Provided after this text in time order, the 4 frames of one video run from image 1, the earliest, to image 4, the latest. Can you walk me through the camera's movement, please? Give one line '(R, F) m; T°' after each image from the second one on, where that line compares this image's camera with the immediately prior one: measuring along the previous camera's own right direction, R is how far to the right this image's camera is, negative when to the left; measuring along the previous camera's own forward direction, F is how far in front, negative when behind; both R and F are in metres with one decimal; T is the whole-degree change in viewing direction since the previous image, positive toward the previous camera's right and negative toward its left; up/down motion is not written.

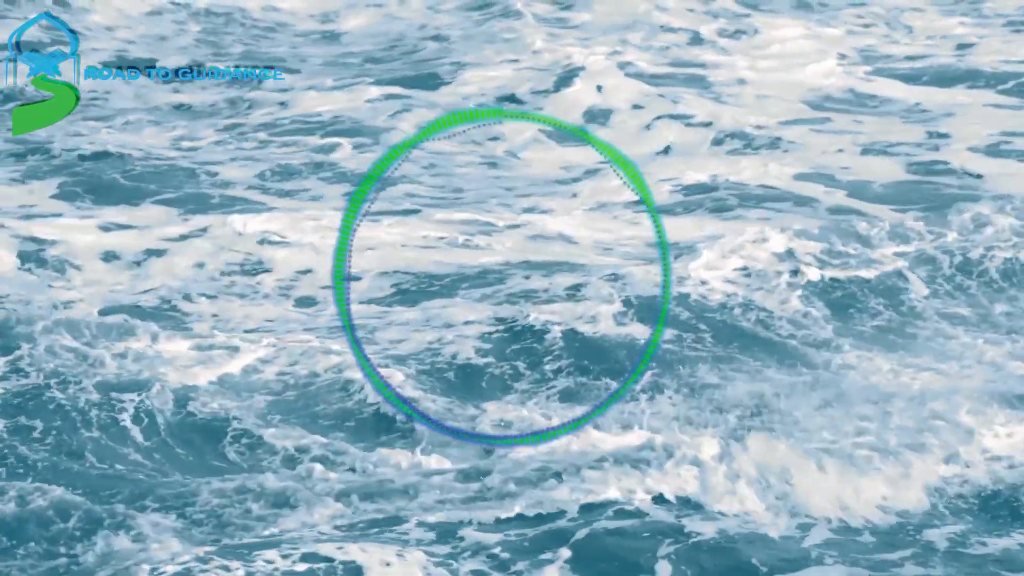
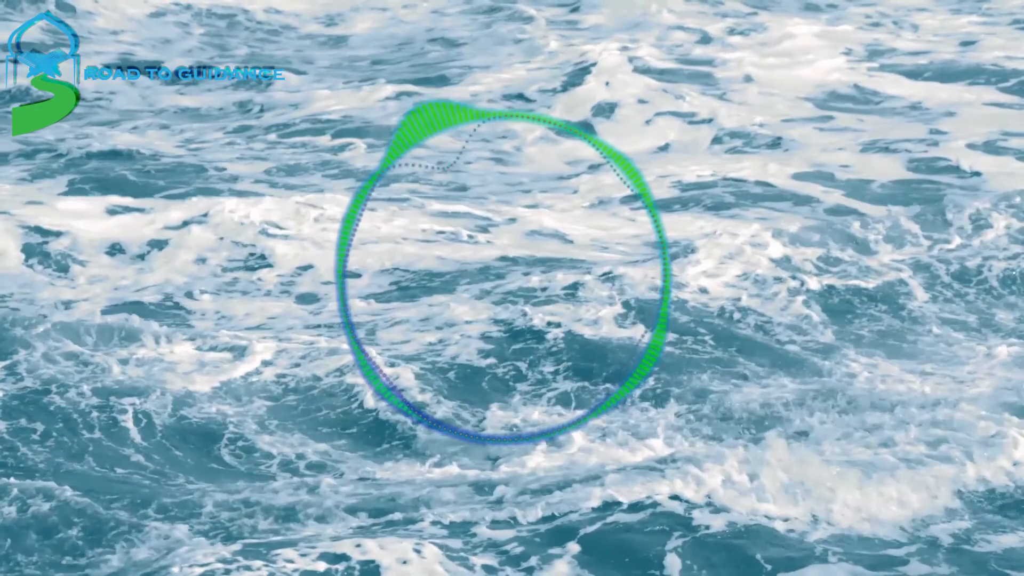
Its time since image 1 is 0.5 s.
(+4.3, +6.0) m; +6°
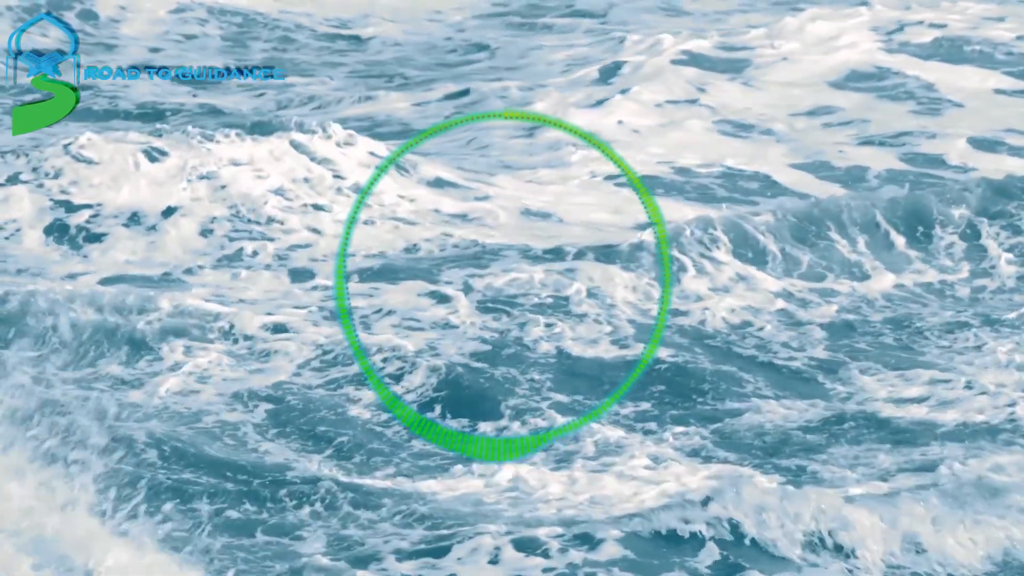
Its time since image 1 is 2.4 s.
(+0.2, +0.4) m; 0°
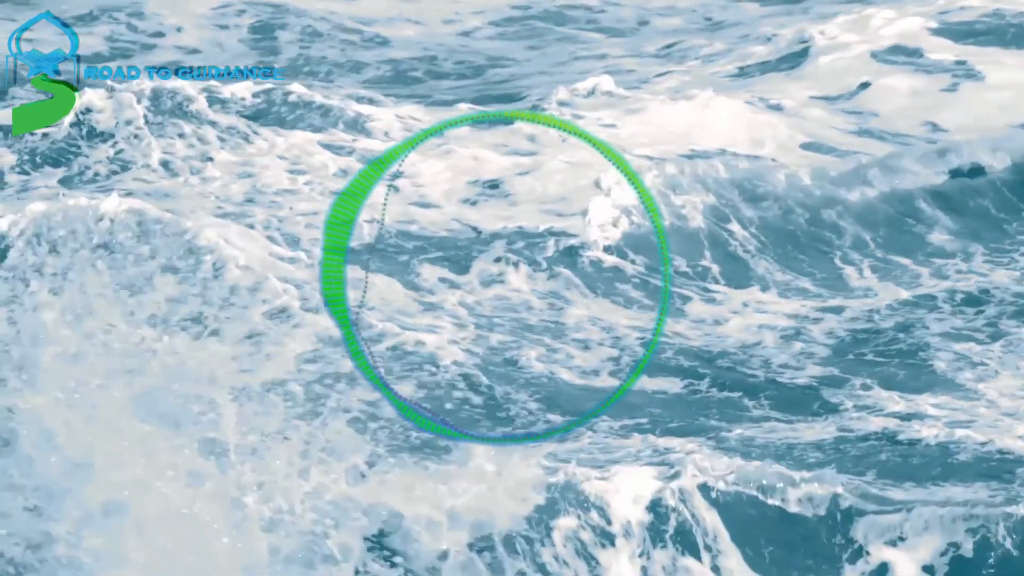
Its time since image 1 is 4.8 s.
(+0.2, +0.5) m; -1°
